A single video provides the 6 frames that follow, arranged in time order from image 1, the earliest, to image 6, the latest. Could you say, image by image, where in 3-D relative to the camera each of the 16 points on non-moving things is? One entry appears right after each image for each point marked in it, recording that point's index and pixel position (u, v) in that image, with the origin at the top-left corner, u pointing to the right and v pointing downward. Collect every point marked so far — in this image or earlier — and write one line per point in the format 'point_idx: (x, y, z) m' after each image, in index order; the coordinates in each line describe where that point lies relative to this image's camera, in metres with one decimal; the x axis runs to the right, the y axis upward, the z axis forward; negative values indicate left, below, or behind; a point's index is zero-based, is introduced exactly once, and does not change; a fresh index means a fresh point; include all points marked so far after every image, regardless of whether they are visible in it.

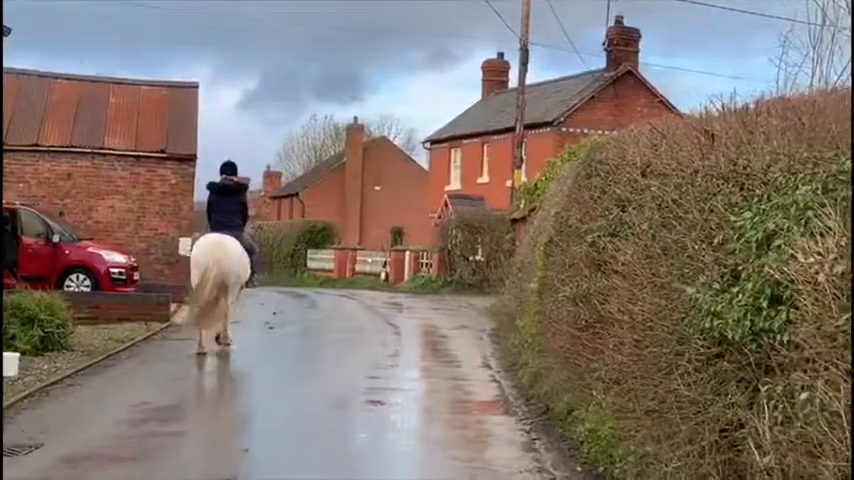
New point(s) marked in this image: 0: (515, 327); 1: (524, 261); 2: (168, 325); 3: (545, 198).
0: (+1.1, -1.1, +15.4) m
1: (+1.4, -0.3, +17.4) m
2: (-4.0, -1.3, +18.9) m
3: (+1.8, +0.6, +18.1) m
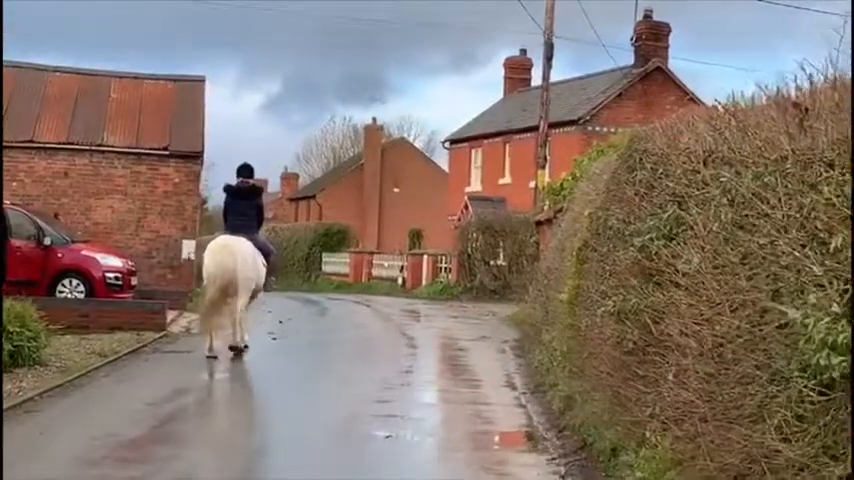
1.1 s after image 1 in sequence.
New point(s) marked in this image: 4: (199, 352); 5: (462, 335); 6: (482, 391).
0: (+1.3, -1.2, +13.9) m
1: (+1.7, -0.3, +15.8) m
2: (-3.8, -1.4, +17.4) m
3: (+2.0, +0.6, +16.5) m
4: (-2.9, -1.4, +15.7) m
5: (+0.6, -1.5, +18.9) m
6: (+0.5, -1.5, +11.9) m
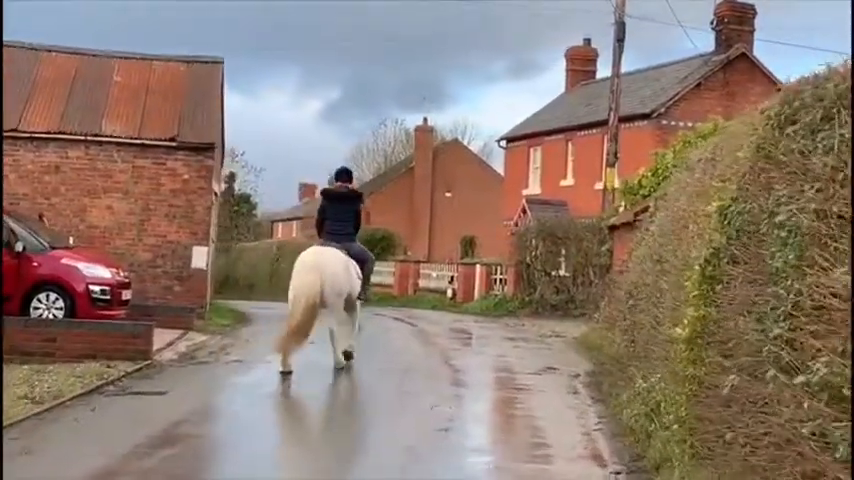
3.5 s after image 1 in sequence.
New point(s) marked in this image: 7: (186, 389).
0: (+1.7, -1.2, +10.2) m
1: (+2.2, -0.4, +12.0) m
2: (-3.2, -1.4, +13.9) m
3: (+2.6, +0.5, +12.8) m
4: (-2.4, -1.5, +12.1) m
5: (+1.2, -1.6, +15.2) m
6: (+0.9, -1.5, +8.2) m
7: (-2.5, -1.5, +12.3) m
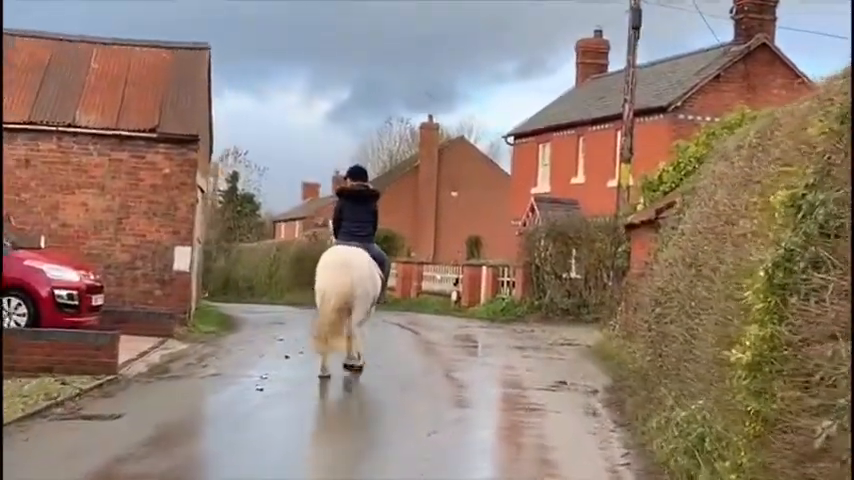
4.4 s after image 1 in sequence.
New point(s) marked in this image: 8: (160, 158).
0: (+1.7, -1.2, +8.6) m
1: (+2.1, -0.4, +10.5) m
2: (-3.2, -1.4, +12.3) m
3: (+2.5, +0.5, +11.2) m
4: (-2.5, -1.5, +10.5) m
5: (+1.2, -1.6, +13.6) m
6: (+0.8, -1.5, +6.6) m
7: (-2.5, -1.5, +10.8) m
8: (-4.1, +1.2, +18.6) m
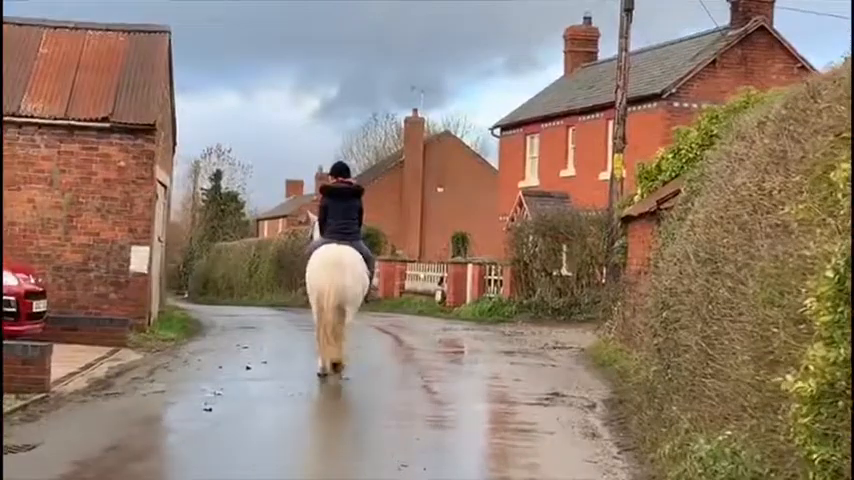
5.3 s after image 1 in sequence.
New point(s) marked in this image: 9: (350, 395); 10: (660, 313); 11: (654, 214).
0: (+1.5, -1.2, +7.1) m
1: (+1.9, -0.4, +9.0) m
2: (-3.4, -1.4, +10.8) m
3: (+2.3, +0.6, +9.7) m
4: (-2.7, -1.5, +9.0) m
5: (+0.9, -1.5, +12.1) m
6: (+0.6, -1.5, +5.1) m
7: (-2.7, -1.5, +9.2) m
8: (-4.4, +1.3, +17.1) m
9: (-0.7, -1.5, +11.9) m
10: (+2.0, -0.6, +10.2) m
11: (+2.6, +0.3, +13.9) m
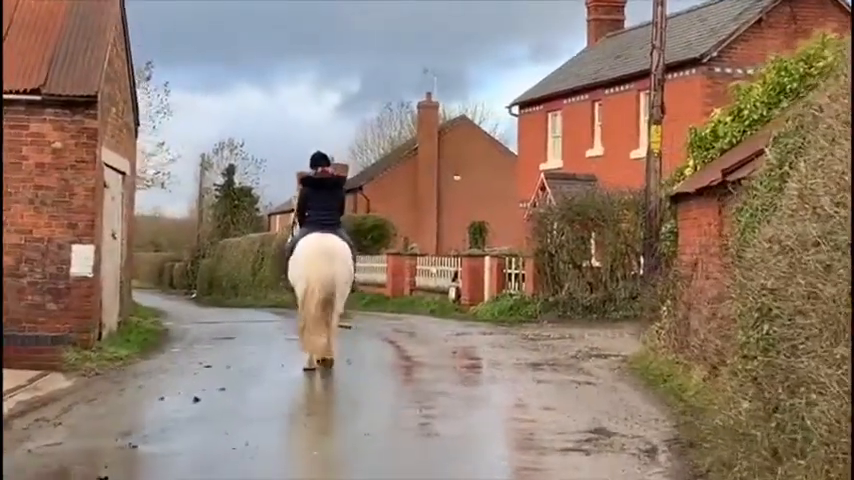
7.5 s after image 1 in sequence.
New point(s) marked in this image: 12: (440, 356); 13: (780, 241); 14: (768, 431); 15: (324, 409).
0: (+1.4, -1.1, +3.9) m
1: (+1.8, -0.2, +5.8) m
2: (-3.5, -1.4, +7.7) m
3: (+2.2, +0.7, +6.5) m
4: (-2.7, -1.5, +5.9) m
5: (+0.9, -1.4, +9.0) m
6: (+0.5, -1.4, +2.0) m
7: (-2.7, -1.5, +6.2) m
8: (-4.4, +1.3, +14.0) m
9: (-0.7, -1.4, +8.8) m
10: (+1.9, -0.5, +7.1) m
11: (+2.6, +0.5, +10.8) m
12: (+0.1, -1.4, +14.4) m
13: (+1.9, 0.0, +6.6) m
14: (+1.7, -0.9, +6.3) m
15: (-0.8, -1.4, +10.4) m
